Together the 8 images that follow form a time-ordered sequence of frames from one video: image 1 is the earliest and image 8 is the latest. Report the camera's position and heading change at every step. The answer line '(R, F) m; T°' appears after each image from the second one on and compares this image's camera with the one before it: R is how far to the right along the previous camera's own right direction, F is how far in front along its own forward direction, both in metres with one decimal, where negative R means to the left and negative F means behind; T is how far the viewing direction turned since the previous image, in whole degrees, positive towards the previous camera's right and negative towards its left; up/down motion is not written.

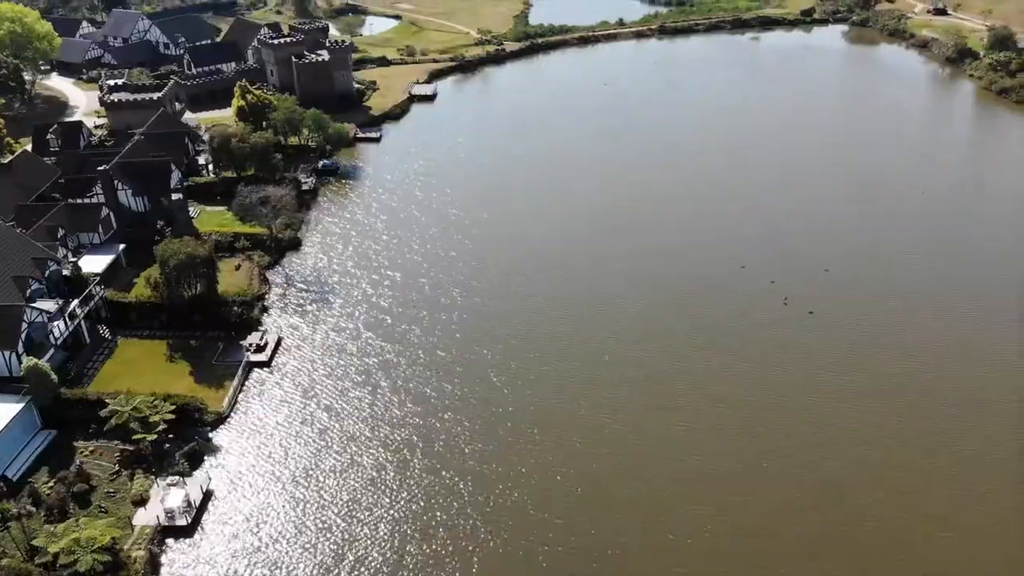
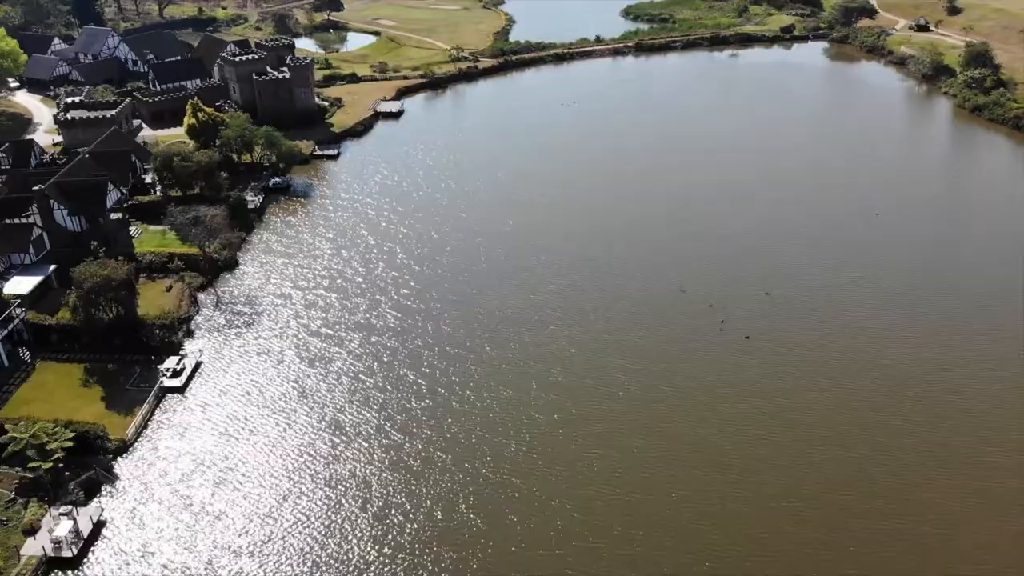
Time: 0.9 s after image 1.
(+3.3, +0.8) m; -1°
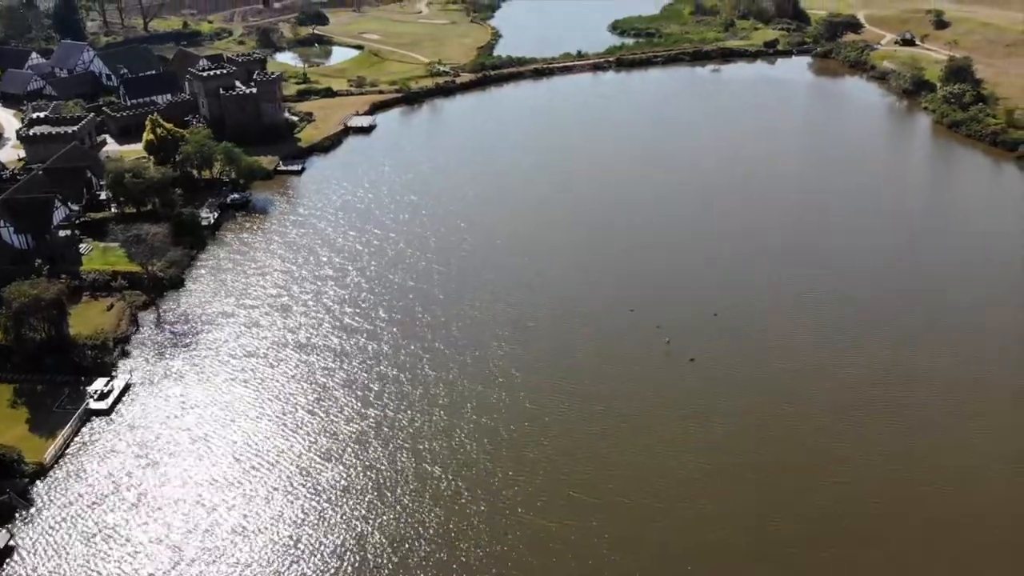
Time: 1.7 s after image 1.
(+2.7, +0.7) m; -1°
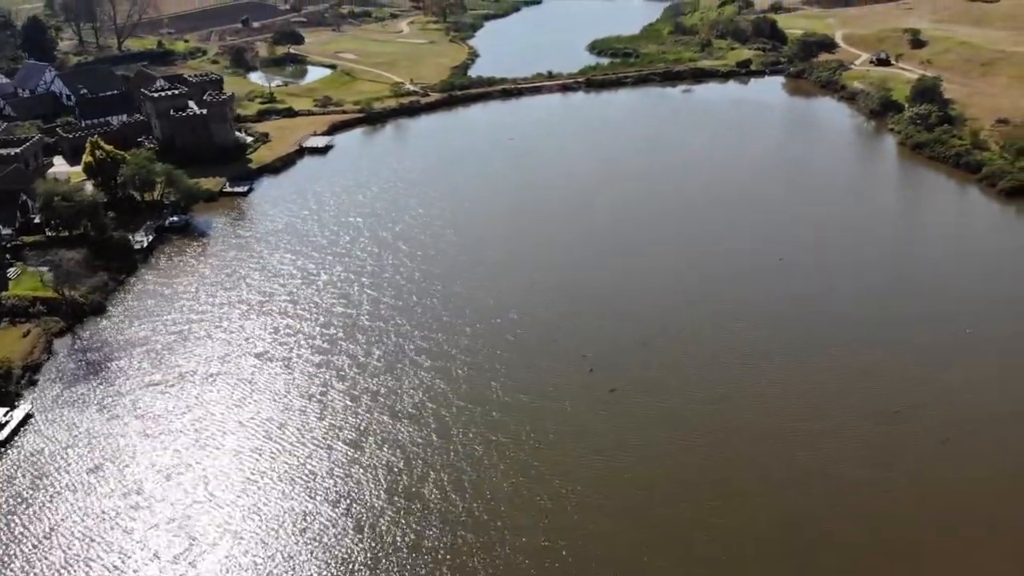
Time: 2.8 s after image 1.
(+3.5, +1.0) m; -1°
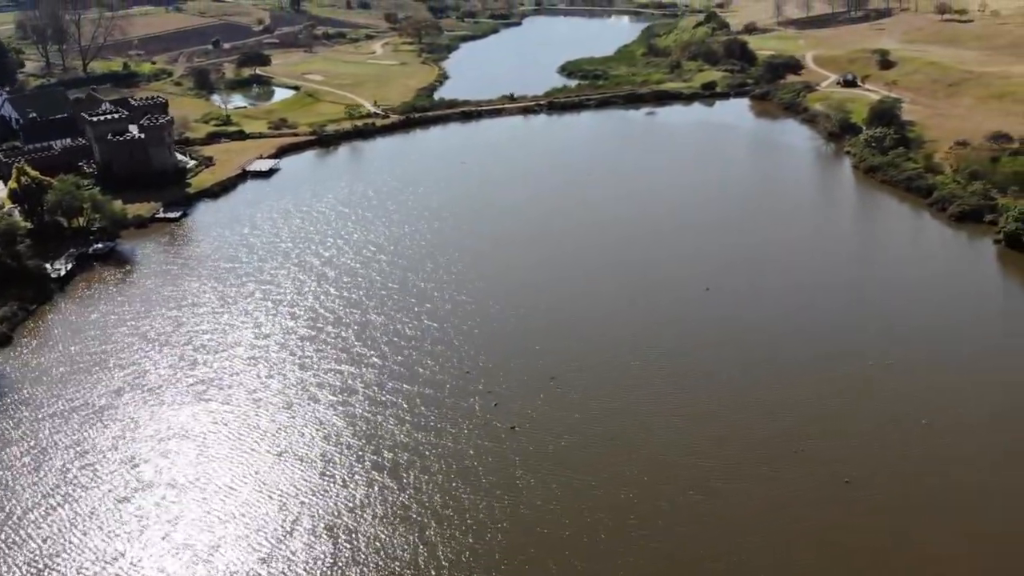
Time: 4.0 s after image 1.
(+3.8, +1.2) m; 0°
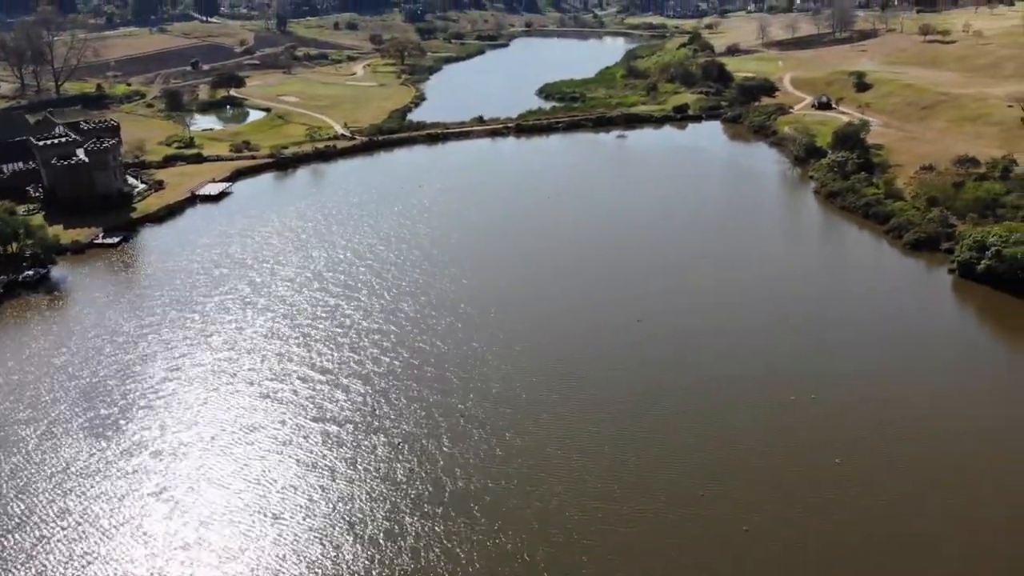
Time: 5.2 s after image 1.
(+3.7, +1.3) m; -1°
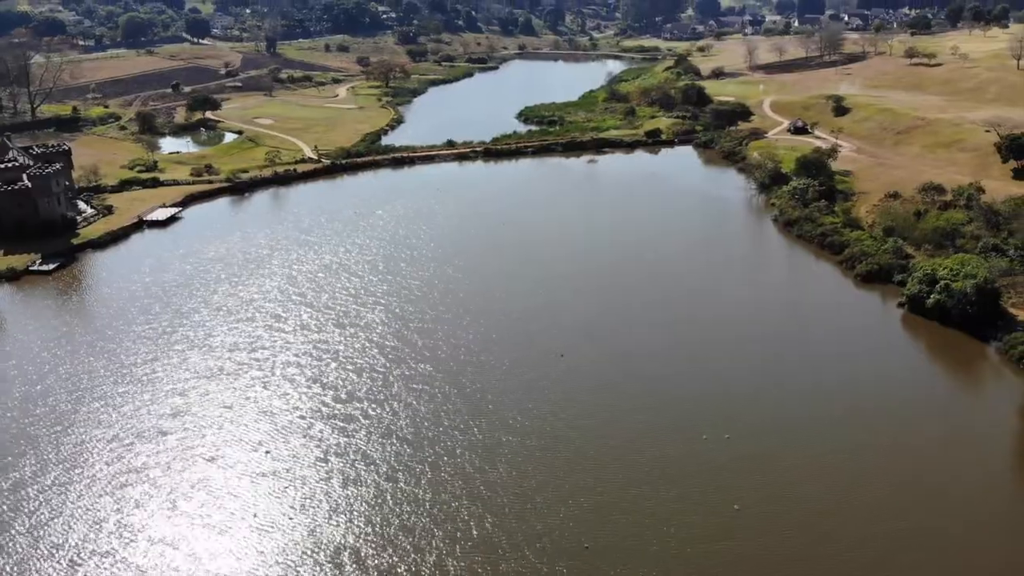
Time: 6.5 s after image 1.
(+4.1, +1.4) m; -1°
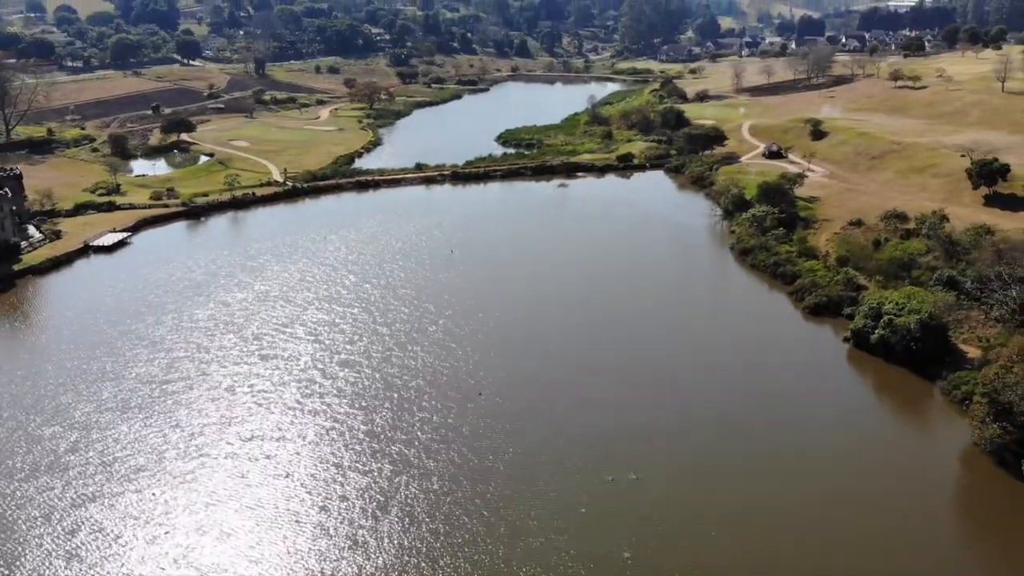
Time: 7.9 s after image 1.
(+3.9, +1.4) m; -1°
